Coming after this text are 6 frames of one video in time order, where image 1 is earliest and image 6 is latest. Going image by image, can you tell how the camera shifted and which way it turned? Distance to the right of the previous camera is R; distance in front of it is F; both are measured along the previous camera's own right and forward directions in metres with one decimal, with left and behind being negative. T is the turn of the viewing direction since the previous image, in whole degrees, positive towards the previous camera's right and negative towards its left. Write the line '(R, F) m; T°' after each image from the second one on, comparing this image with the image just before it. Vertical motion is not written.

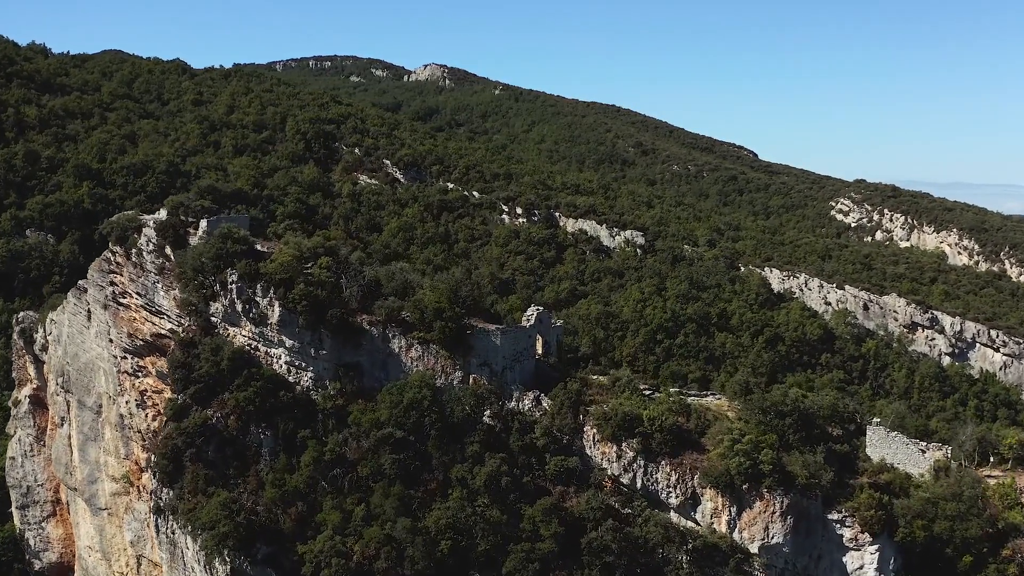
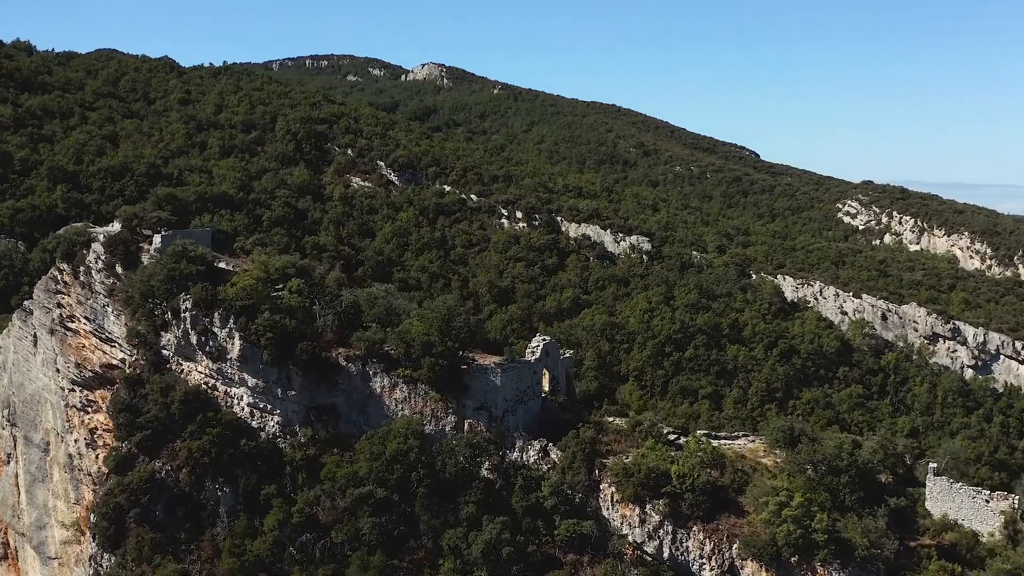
(-0.1, +2.0) m; 0°
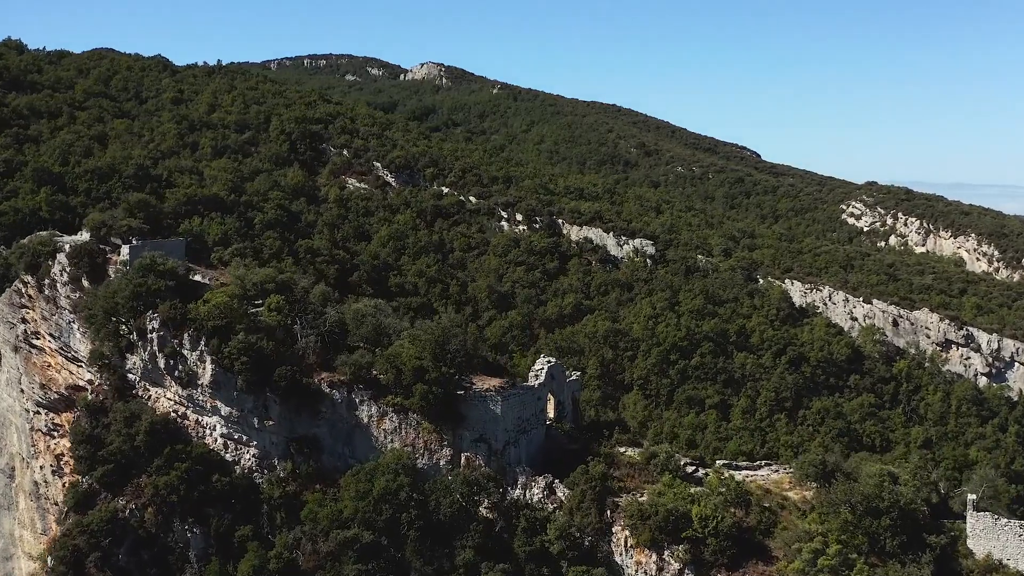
(0.0, +1.1) m; 0°
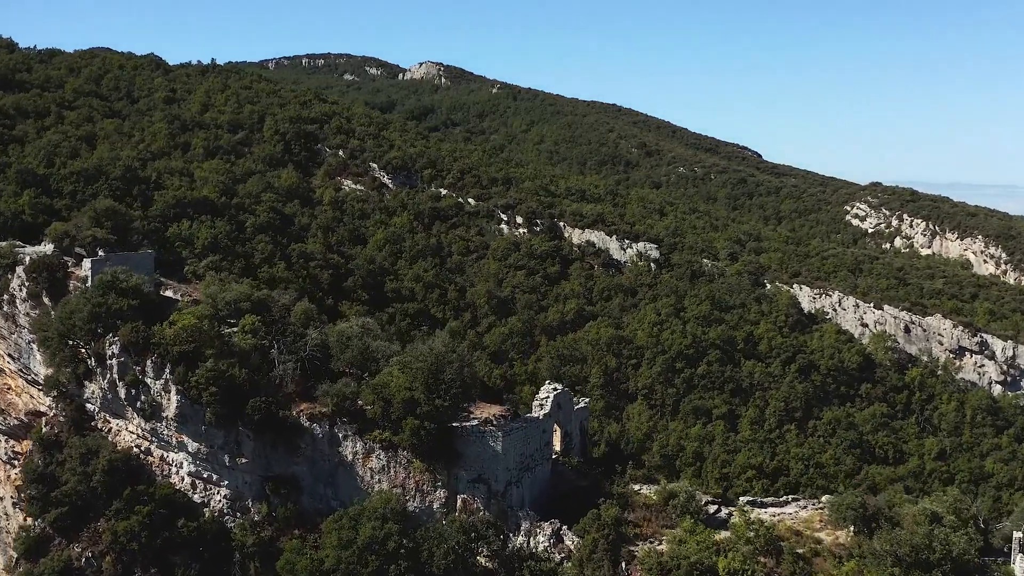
(0.0, +1.1) m; 0°
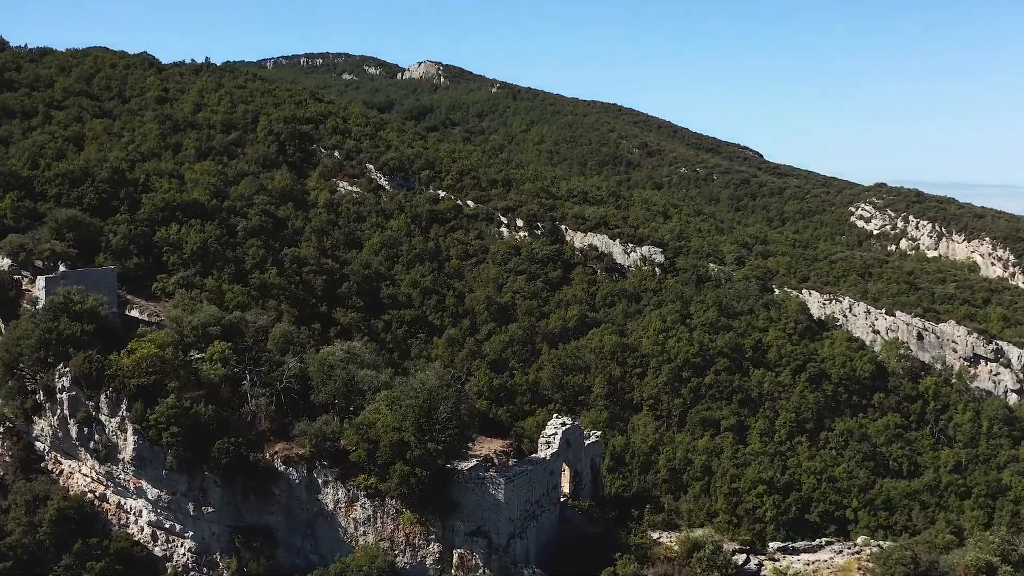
(0.0, +1.1) m; 0°
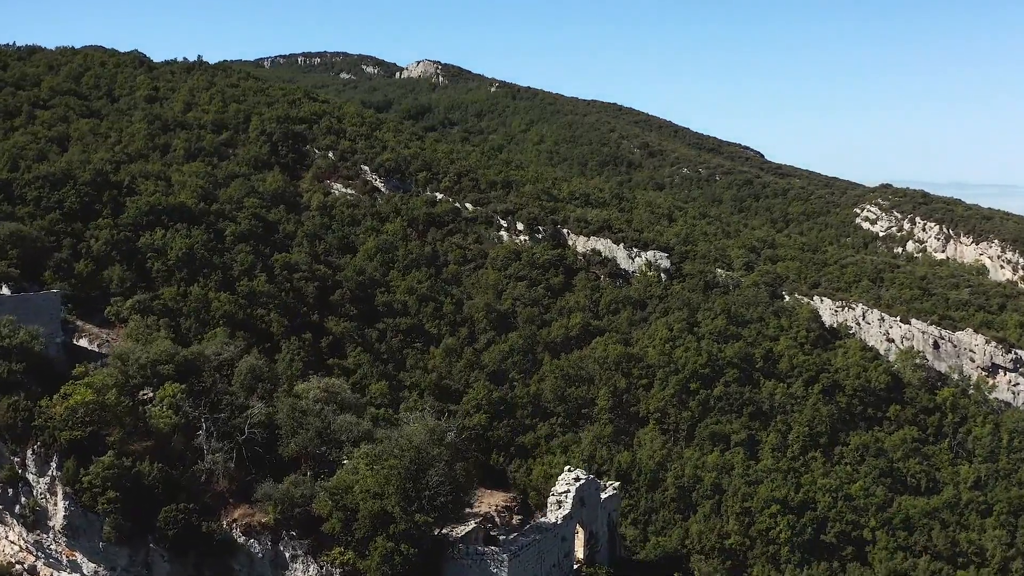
(-0.1, +1.3) m; 0°
